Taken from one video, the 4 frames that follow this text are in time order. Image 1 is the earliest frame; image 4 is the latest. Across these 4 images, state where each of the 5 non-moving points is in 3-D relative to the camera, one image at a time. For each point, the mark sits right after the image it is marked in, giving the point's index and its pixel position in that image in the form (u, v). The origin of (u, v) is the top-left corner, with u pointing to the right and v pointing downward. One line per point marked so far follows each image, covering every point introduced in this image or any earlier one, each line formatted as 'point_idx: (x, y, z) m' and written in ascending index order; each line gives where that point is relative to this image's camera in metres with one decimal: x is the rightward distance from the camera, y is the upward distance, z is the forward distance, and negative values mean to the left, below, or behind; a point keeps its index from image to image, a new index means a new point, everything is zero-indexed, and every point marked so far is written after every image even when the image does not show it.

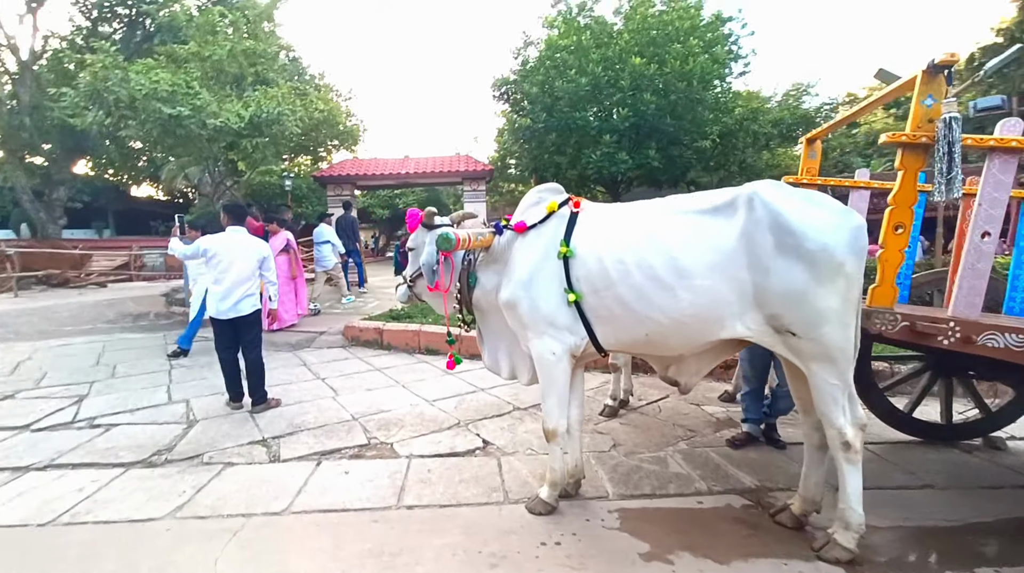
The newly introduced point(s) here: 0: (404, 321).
0: (-1.8, -0.6, +7.9) m
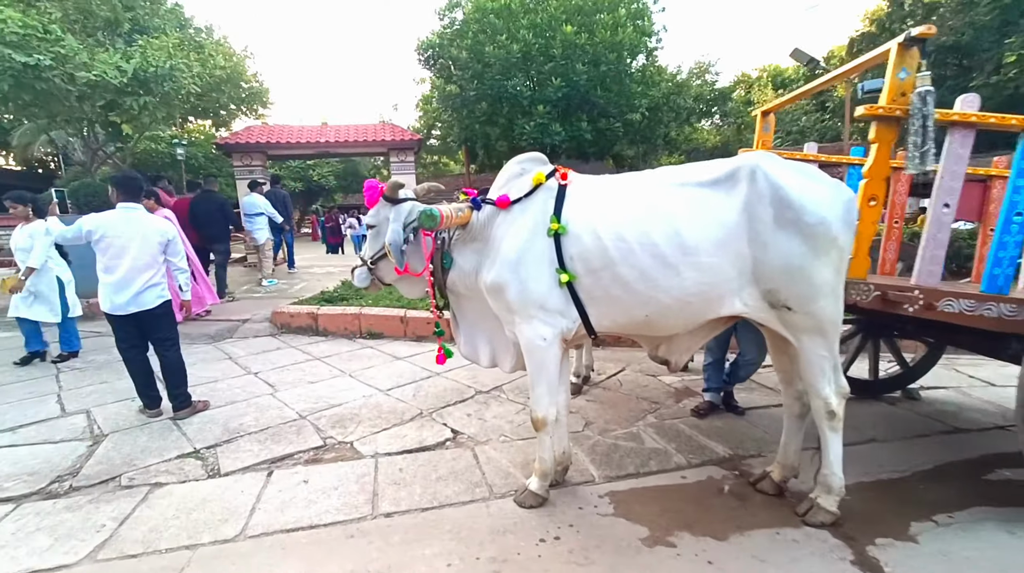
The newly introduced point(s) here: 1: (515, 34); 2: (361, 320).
0: (-2.7, -0.3, +7.3) m
1: (+0.1, +5.9, +10.7) m
2: (-2.1, -0.5, +6.4) m
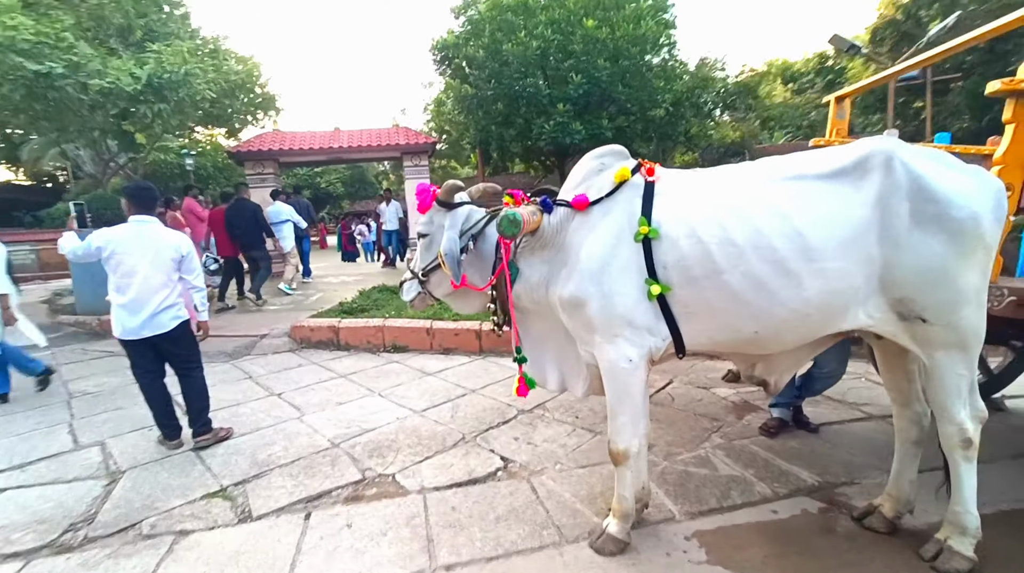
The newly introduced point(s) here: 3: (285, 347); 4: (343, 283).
0: (-2.3, -0.4, +6.9) m
1: (+0.5, +5.7, +10.4) m
2: (-1.7, -0.6, +6.1) m
3: (-3.0, -0.8, +6.1) m
4: (-3.5, +0.1, +9.5) m
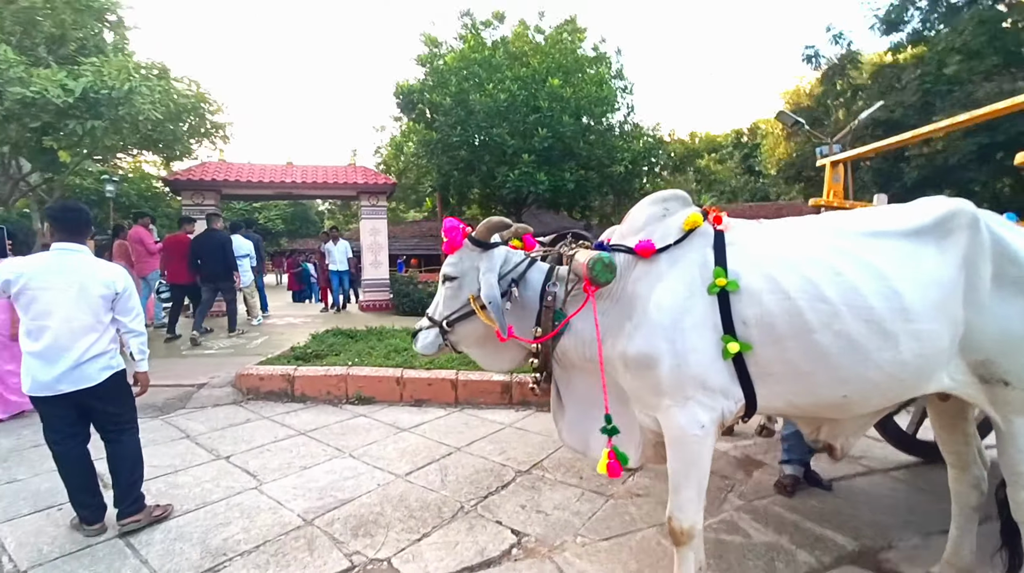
0: (-2.7, -1.0, +6.3) m
1: (-0.3, +4.7, +10.7) m
2: (-1.9, -1.1, +5.4) m
3: (-3.3, -1.3, +5.3) m
4: (-4.2, -0.7, +8.7) m
